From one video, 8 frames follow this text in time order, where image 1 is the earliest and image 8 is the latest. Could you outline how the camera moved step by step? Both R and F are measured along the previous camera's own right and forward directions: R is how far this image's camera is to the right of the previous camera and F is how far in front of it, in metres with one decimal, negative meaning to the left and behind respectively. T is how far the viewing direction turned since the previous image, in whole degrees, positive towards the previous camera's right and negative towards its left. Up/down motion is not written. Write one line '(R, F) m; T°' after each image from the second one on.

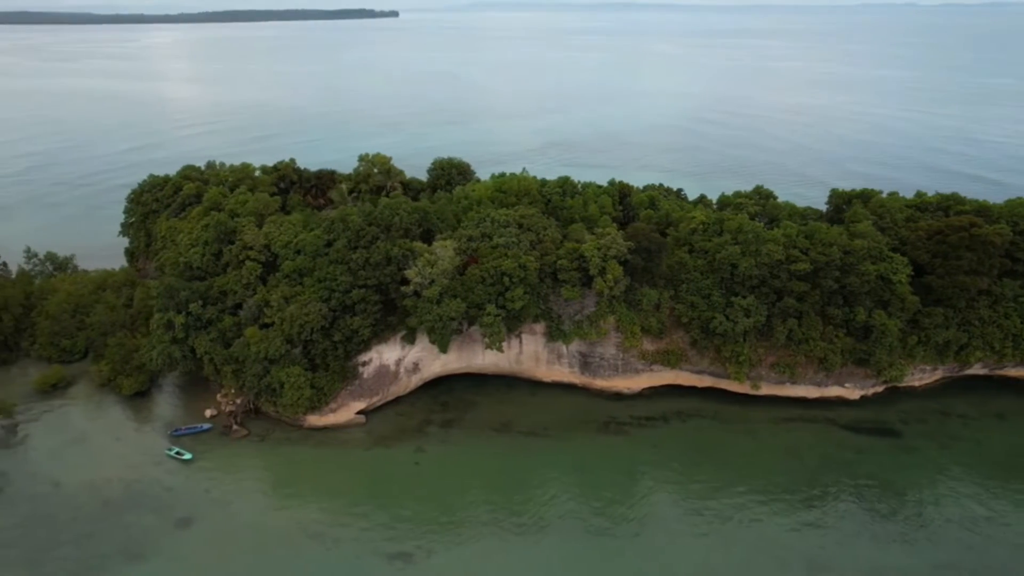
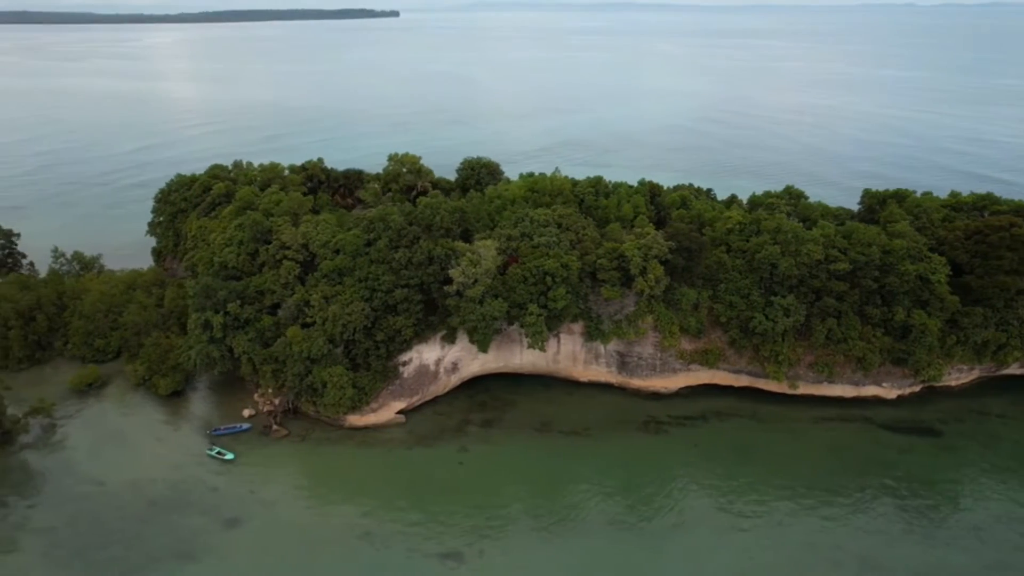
(-2.0, 0.0) m; 0°
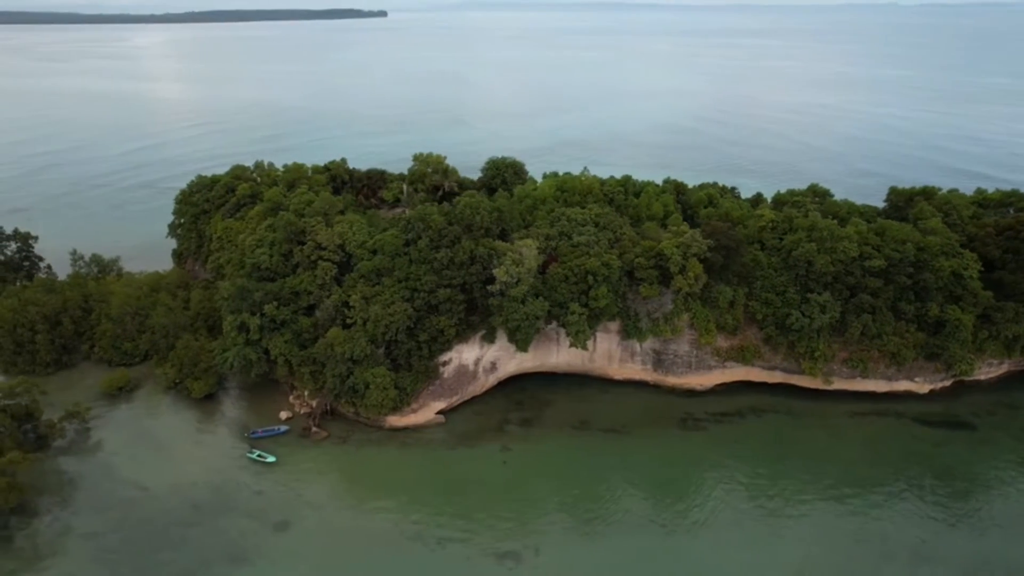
(-2.5, 0.0) m; +1°
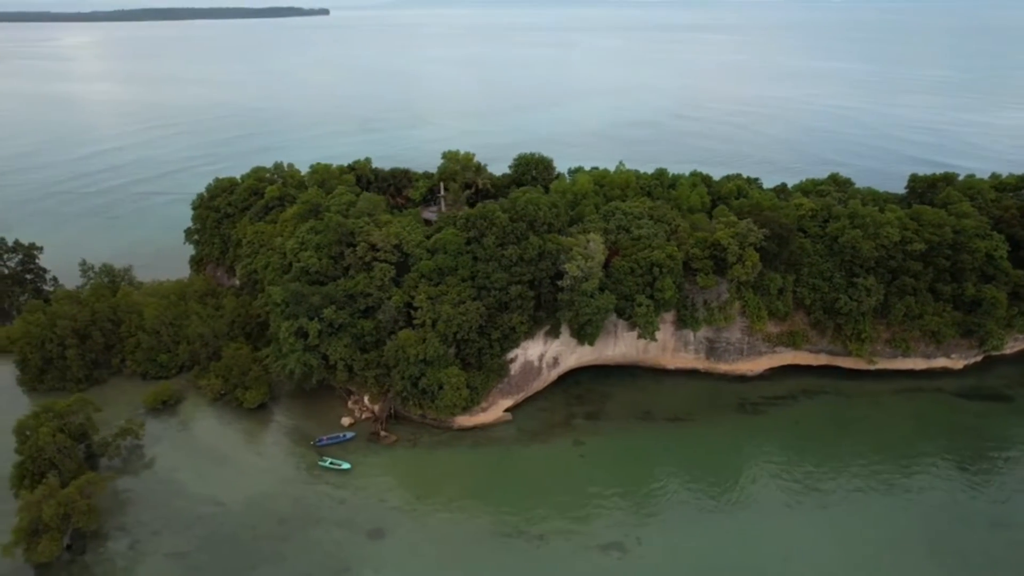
(-5.4, +0.2) m; +4°
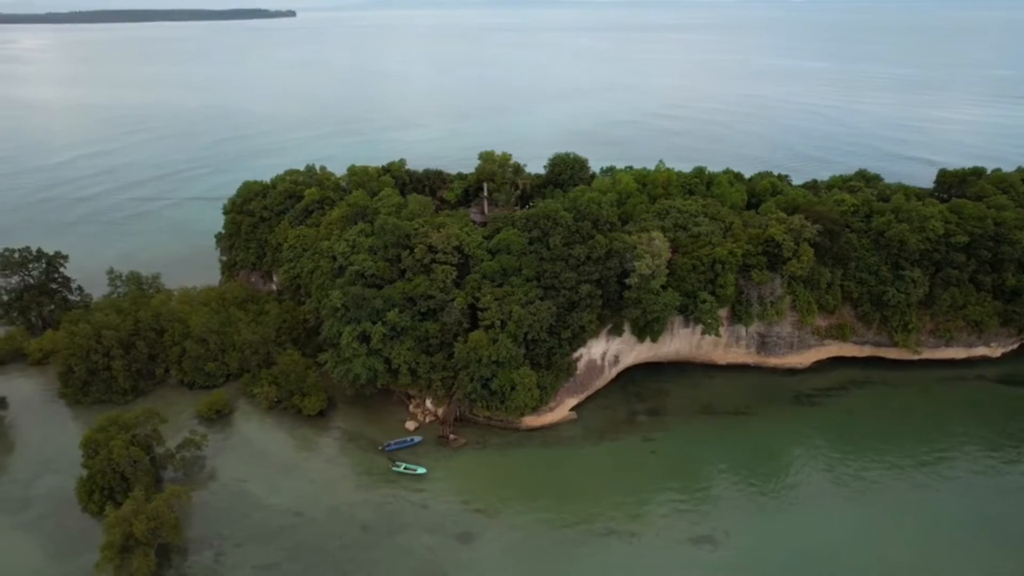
(-4.5, +0.1) m; +3°
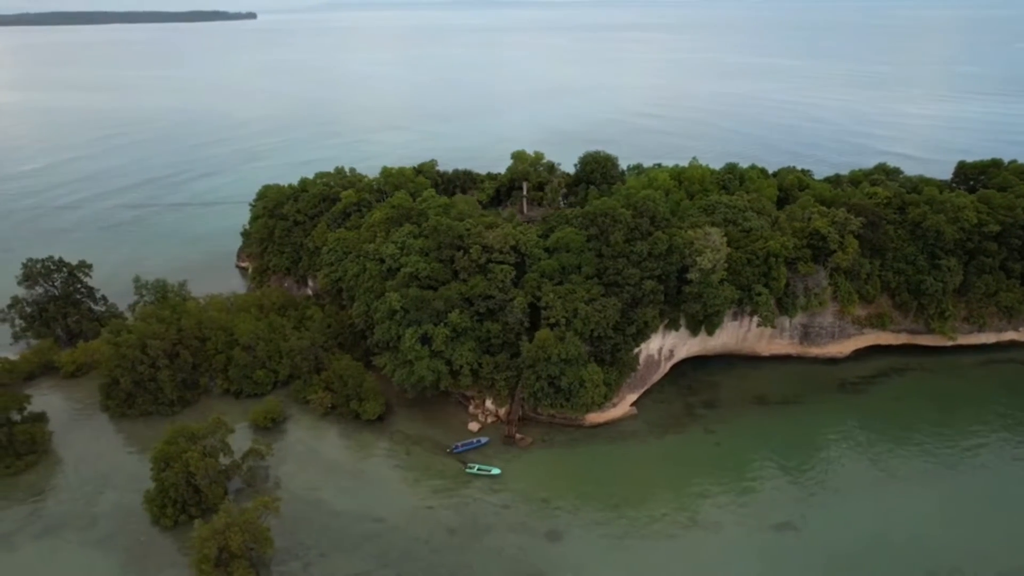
(-4.4, +0.1) m; +3°
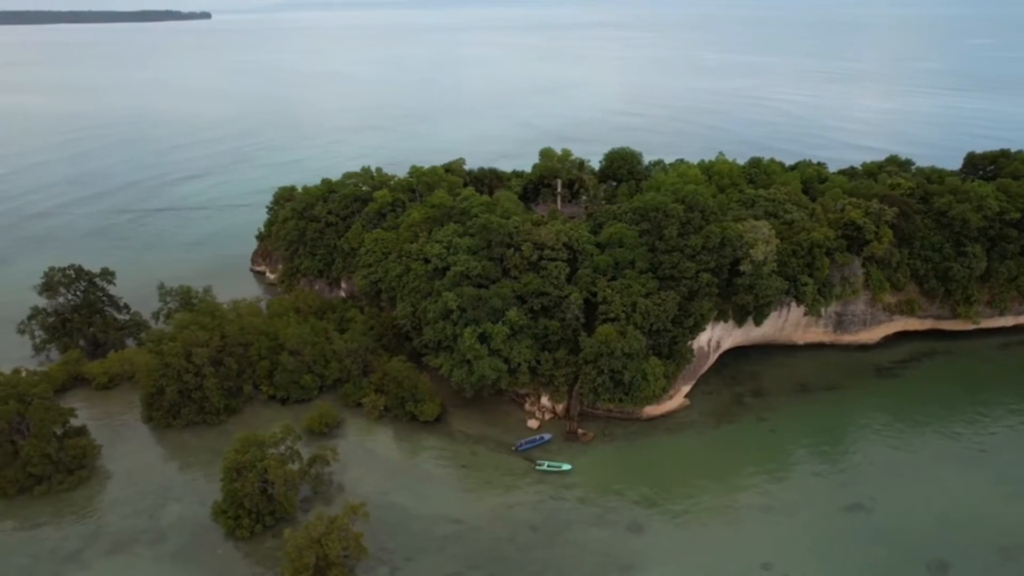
(-4.4, +0.1) m; +3°
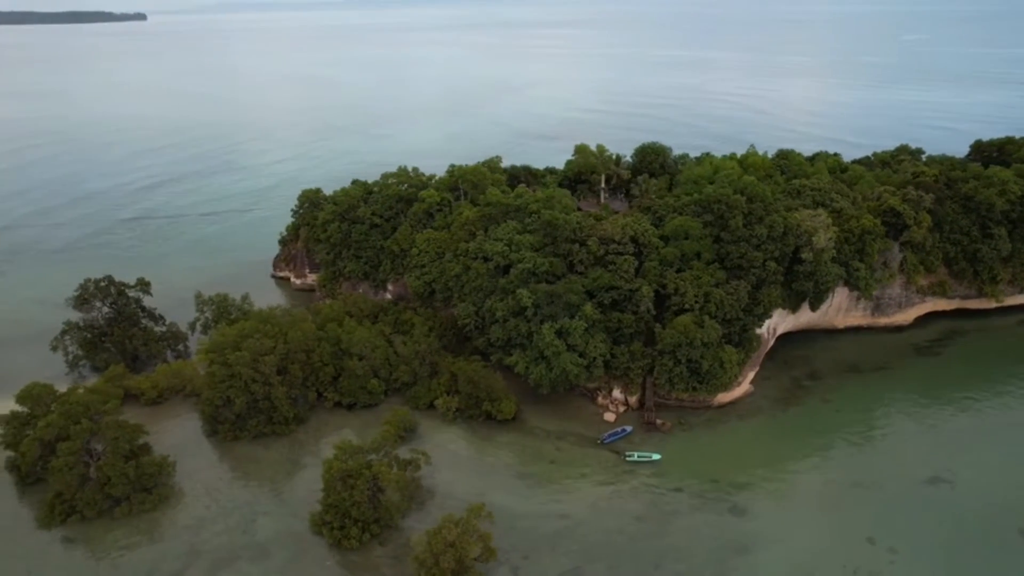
(-5.7, +0.2) m; +4°
